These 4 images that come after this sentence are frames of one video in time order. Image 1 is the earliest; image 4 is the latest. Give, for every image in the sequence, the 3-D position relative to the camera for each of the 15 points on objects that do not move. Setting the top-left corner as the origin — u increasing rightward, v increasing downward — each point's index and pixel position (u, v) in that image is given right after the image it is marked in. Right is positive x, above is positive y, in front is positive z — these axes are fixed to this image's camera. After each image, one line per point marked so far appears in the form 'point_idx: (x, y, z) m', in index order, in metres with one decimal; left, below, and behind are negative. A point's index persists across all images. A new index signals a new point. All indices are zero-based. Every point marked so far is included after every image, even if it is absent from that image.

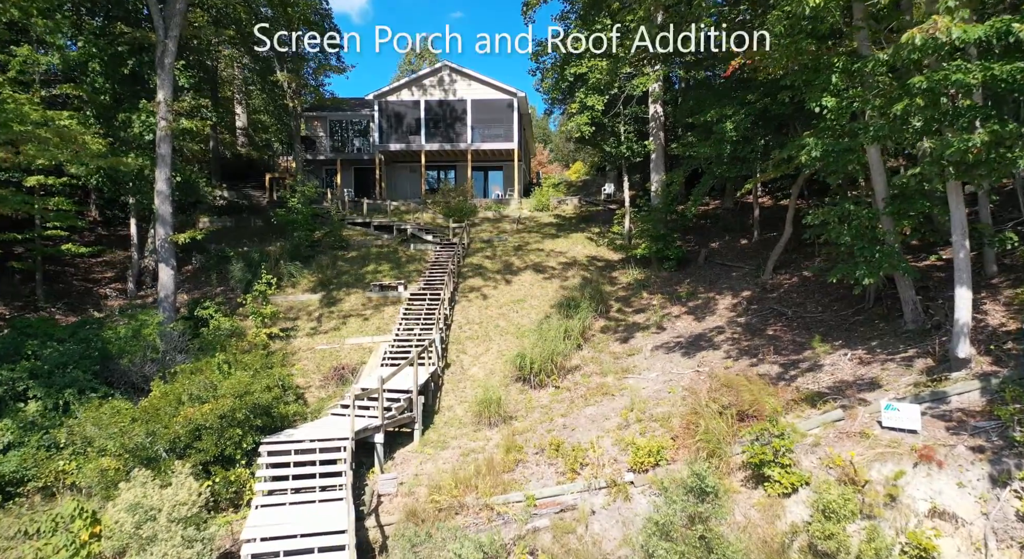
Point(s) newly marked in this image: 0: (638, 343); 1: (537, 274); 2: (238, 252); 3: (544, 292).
0: (+3.1, -1.5, +14.7) m
1: (+0.8, +0.2, +18.9) m
2: (-8.9, +0.9, +19.4) m
3: (+0.9, -0.4, +17.7) m
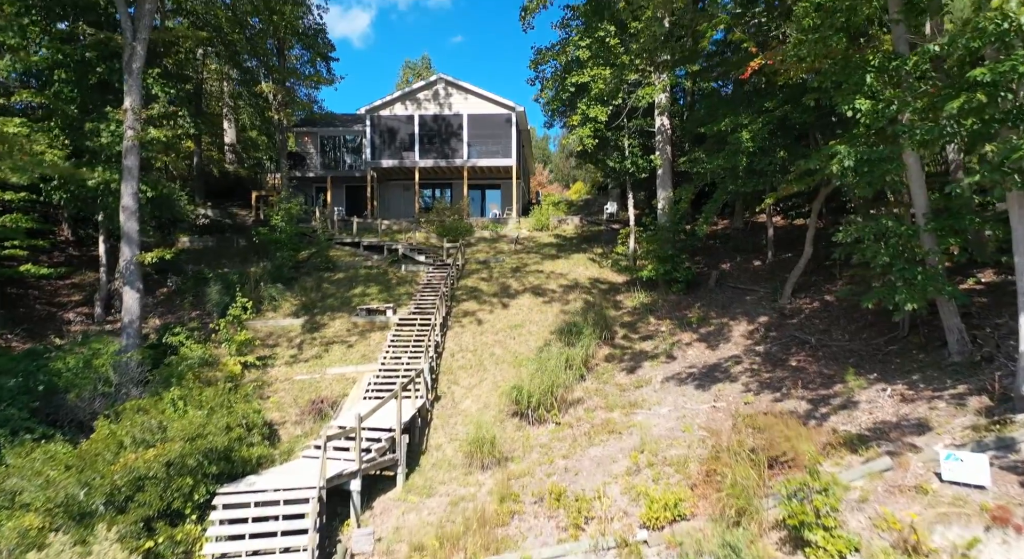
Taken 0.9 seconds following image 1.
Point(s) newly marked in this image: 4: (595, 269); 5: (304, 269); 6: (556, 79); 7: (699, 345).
0: (+3.0, -2.1, +13.4) m
1: (+0.7, -0.5, +17.6) m
2: (-9.0, +0.2, +18.2) m
3: (+0.9, -1.0, +16.5) m
4: (+2.7, +0.4, +19.6) m
5: (-6.6, +0.3, +19.2) m
6: (+1.3, +6.0, +17.8) m
7: (+4.4, -1.5, +14.0) m
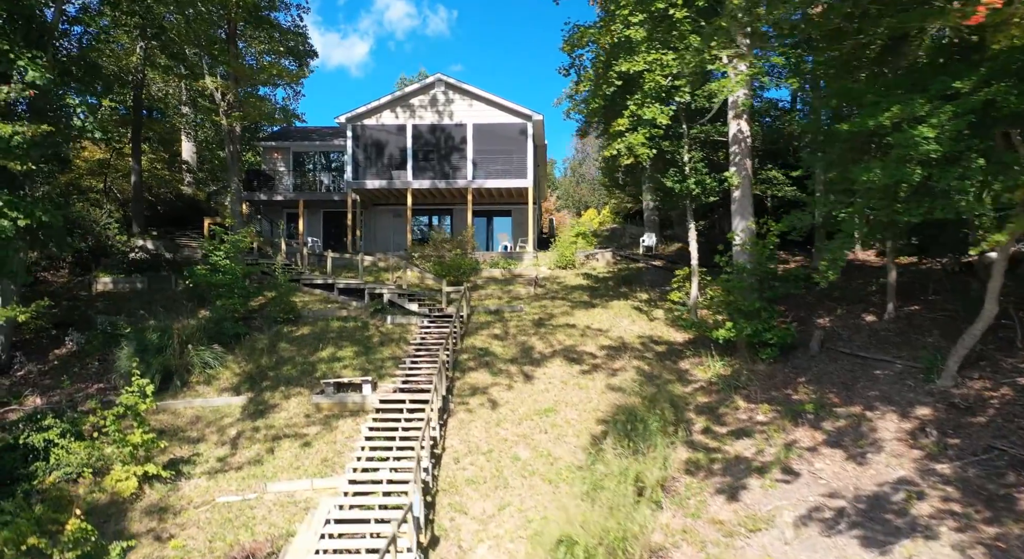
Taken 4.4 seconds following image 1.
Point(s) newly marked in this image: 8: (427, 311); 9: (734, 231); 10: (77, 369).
0: (+3.5, -3.2, +8.6) m
1: (+1.2, -1.8, +12.9) m
2: (-8.4, -1.1, +13.4) m
3: (+1.4, -2.3, +11.7) m
4: (+3.2, -1.0, +14.9) m
5: (-6.1, -1.0, +14.4) m
6: (+1.9, +4.7, +13.4) m
7: (+4.9, -2.7, +9.2) m
8: (-2.1, -0.8, +15.0) m
9: (+4.9, +1.1, +13.4) m
10: (-9.1, -1.9, +12.6) m
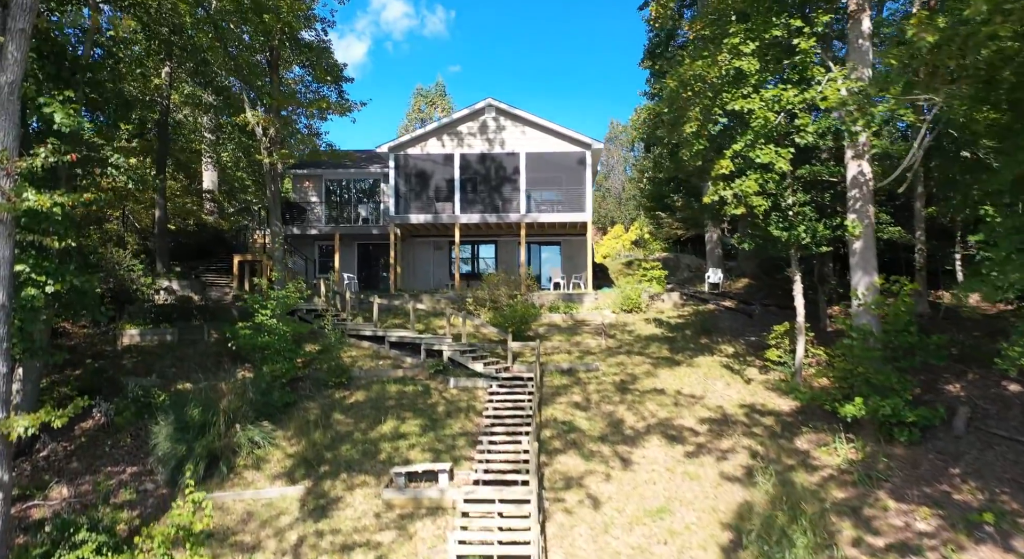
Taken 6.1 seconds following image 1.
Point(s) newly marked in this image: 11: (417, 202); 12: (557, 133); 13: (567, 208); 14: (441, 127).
0: (+5.2, -4.4, +6.9) m
1: (+2.9, -3.1, +11.2) m
2: (-6.7, -2.4, +11.9) m
3: (+3.1, -3.5, +10.0) m
4: (+5.0, -2.3, +13.2) m
5: (-4.4, -2.3, +12.8) m
6: (+3.6, +3.4, +11.7) m
7: (+6.6, -3.9, +7.5) m
8: (-0.4, -2.1, +13.4) m
9: (+6.6, -0.2, +11.7) m
10: (-7.4, -3.2, +11.0) m
11: (-2.9, +2.4, +19.0) m
12: (+1.4, +4.5, +18.6) m
13: (+1.8, +2.2, +18.6) m
14: (-2.2, +4.7, +18.9) m
